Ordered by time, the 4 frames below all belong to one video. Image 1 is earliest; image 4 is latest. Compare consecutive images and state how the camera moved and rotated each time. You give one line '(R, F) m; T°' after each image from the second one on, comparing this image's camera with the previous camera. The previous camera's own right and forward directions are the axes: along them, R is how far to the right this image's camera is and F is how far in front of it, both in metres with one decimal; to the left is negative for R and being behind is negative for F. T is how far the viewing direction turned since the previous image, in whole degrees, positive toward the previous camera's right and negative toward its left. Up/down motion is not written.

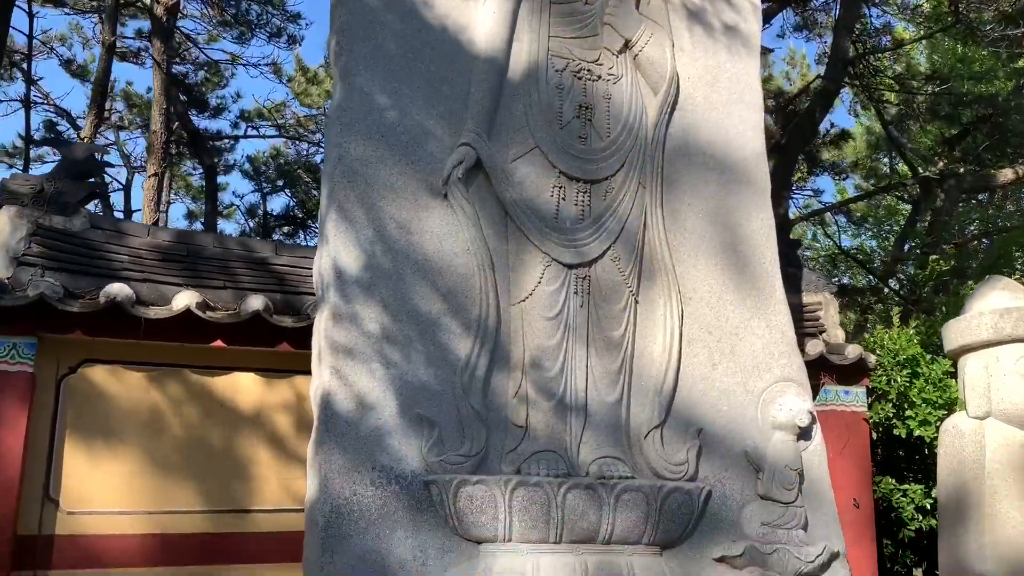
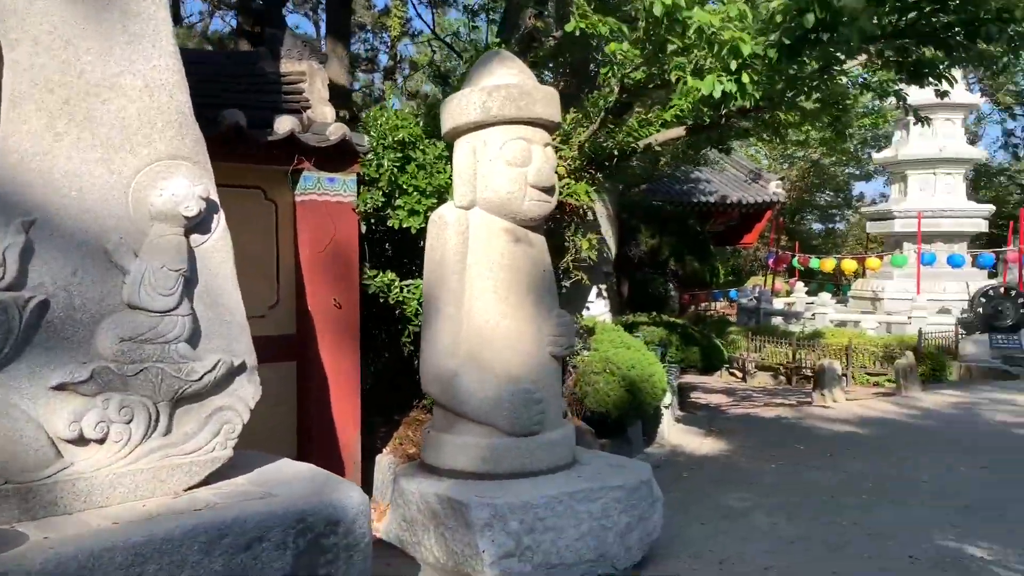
(+1.3, +0.7) m; +21°
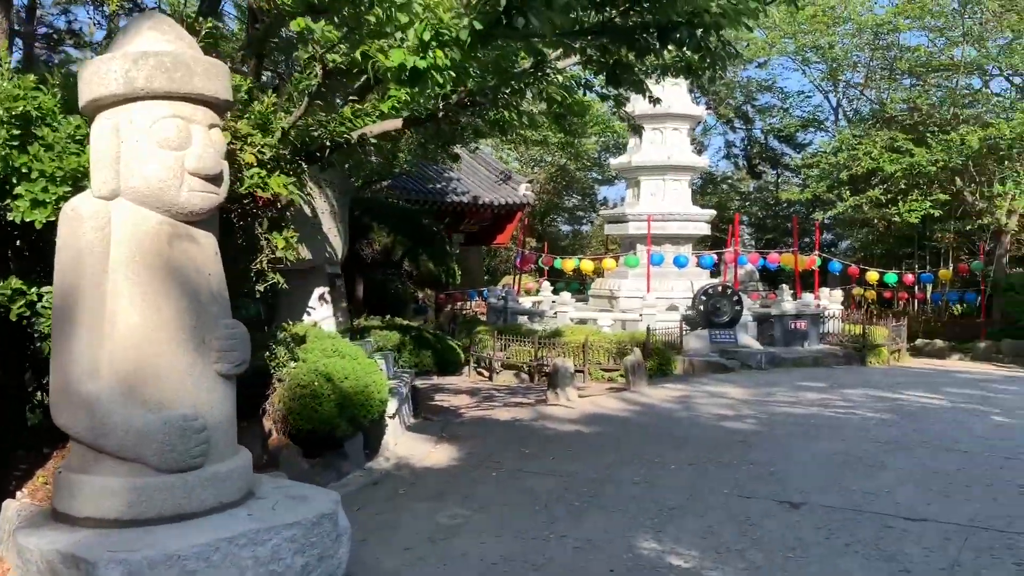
(+0.5, +0.5) m; +15°
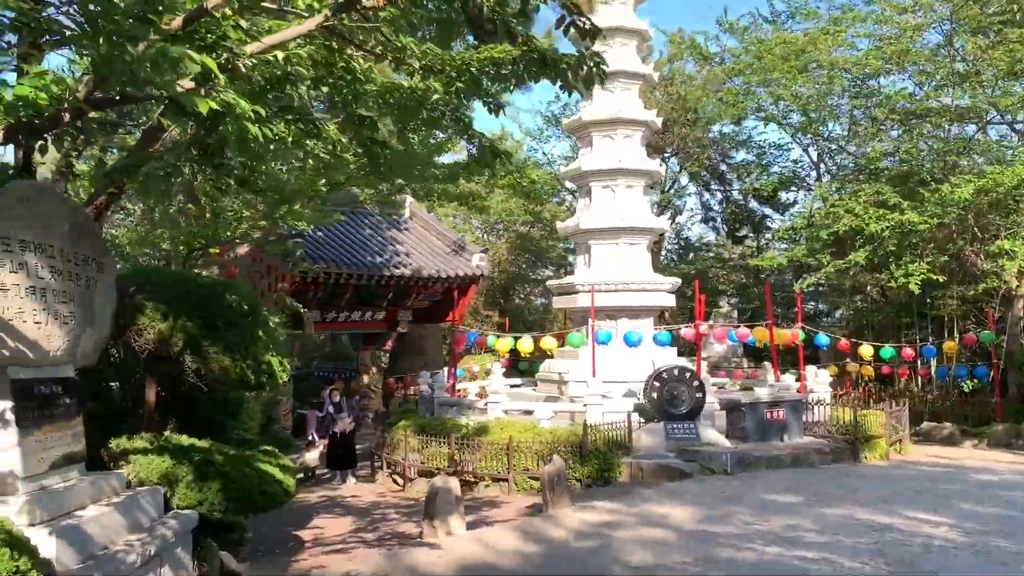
(+1.3, +2.5) m; 0°
